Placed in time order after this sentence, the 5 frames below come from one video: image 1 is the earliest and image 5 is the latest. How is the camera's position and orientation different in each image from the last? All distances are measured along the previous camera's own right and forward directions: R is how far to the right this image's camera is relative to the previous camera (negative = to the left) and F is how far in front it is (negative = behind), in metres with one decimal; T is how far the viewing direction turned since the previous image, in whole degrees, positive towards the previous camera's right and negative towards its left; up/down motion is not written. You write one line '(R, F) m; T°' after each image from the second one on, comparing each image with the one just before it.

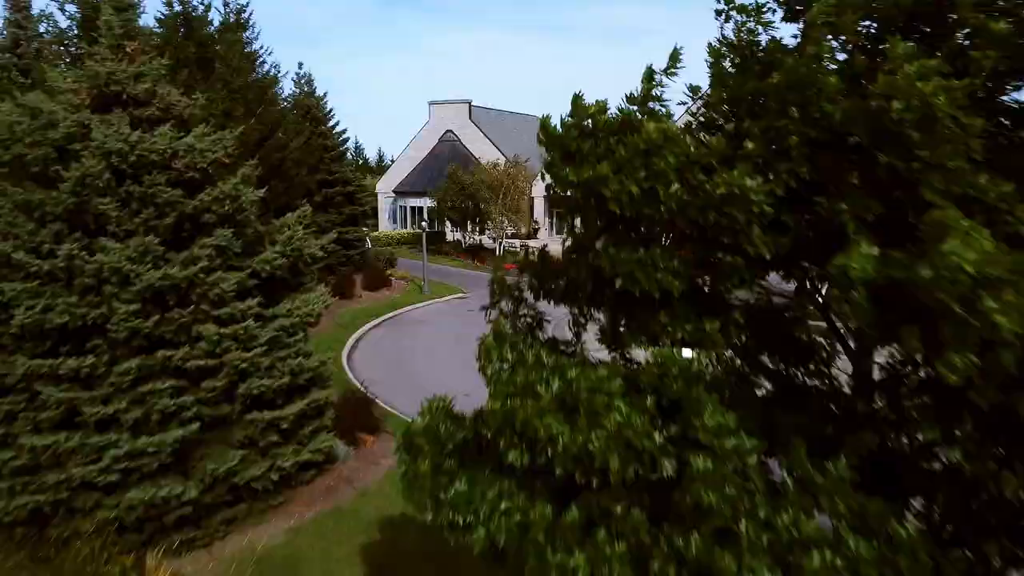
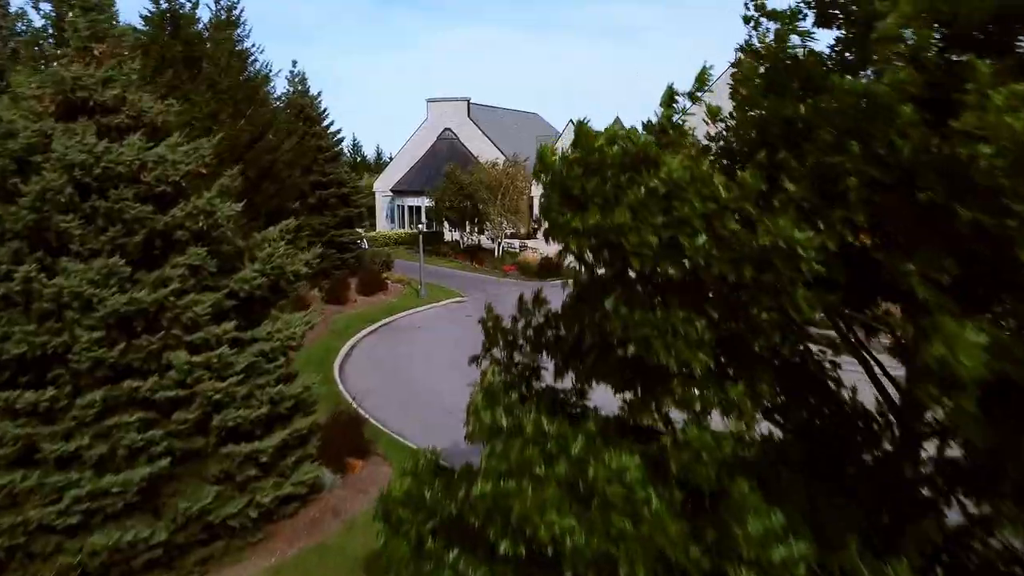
(0.0, +0.7) m; 0°
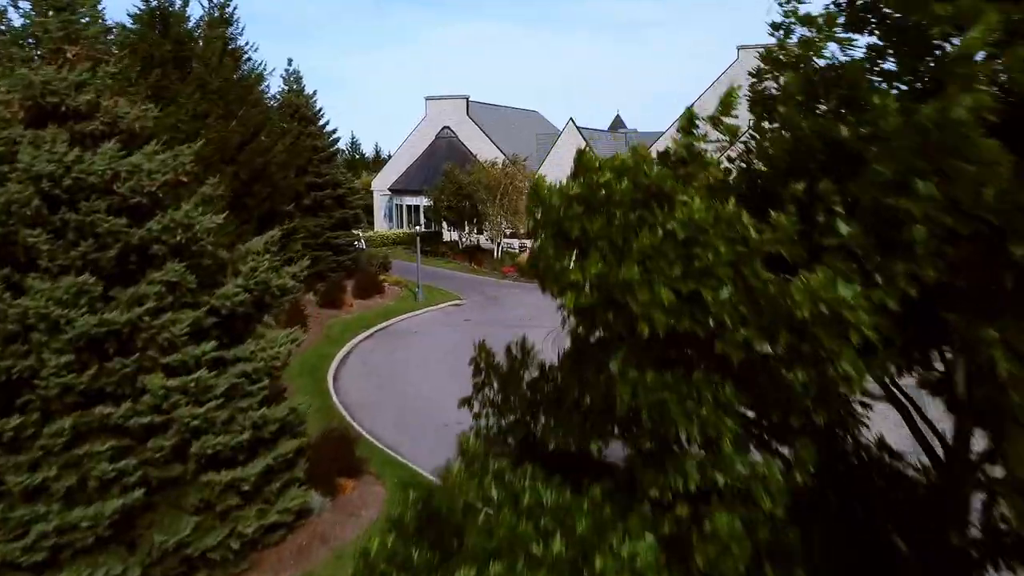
(0.0, +0.5) m; 0°
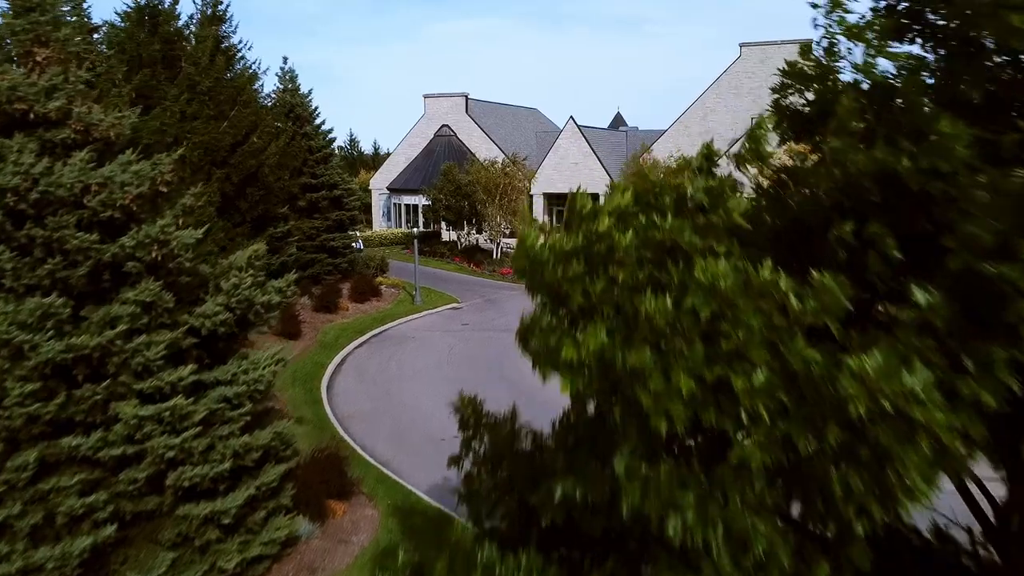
(0.0, +0.5) m; 0°
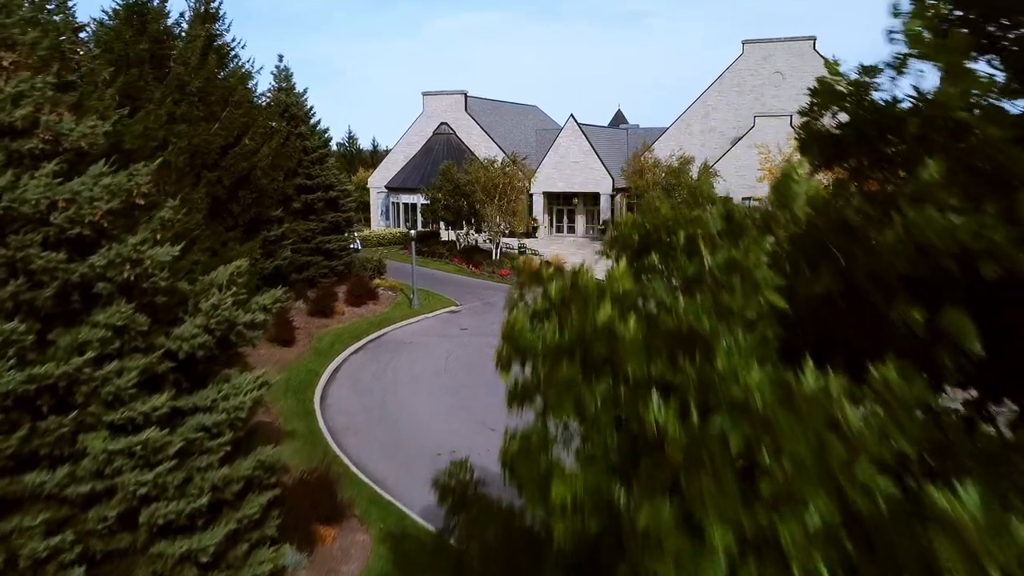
(0.0, +0.5) m; 0°
